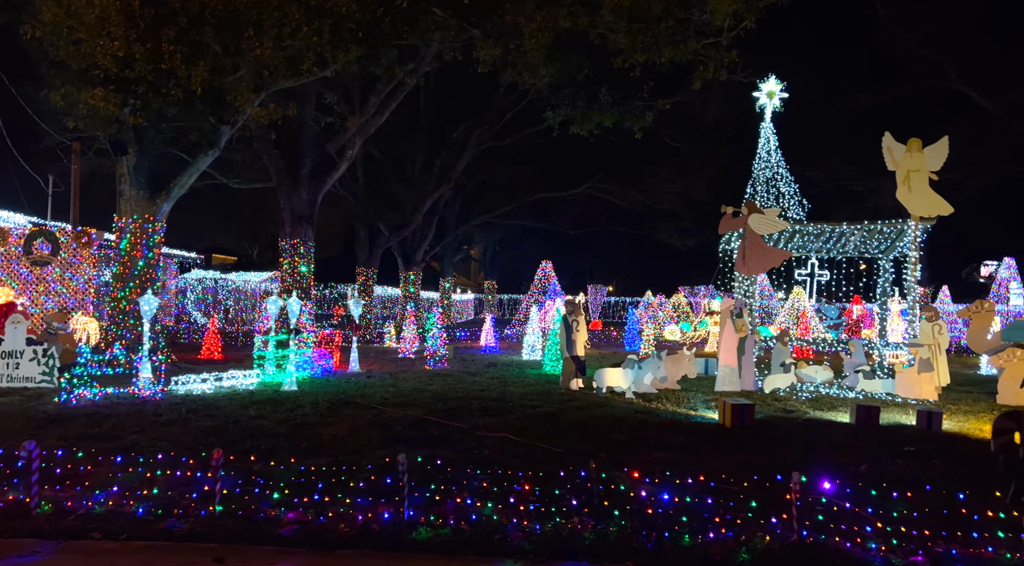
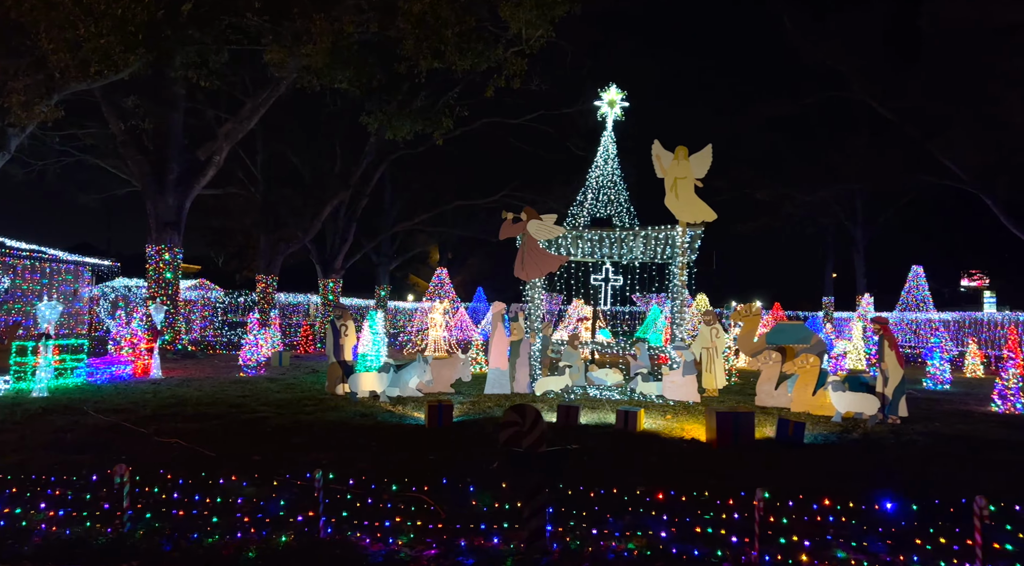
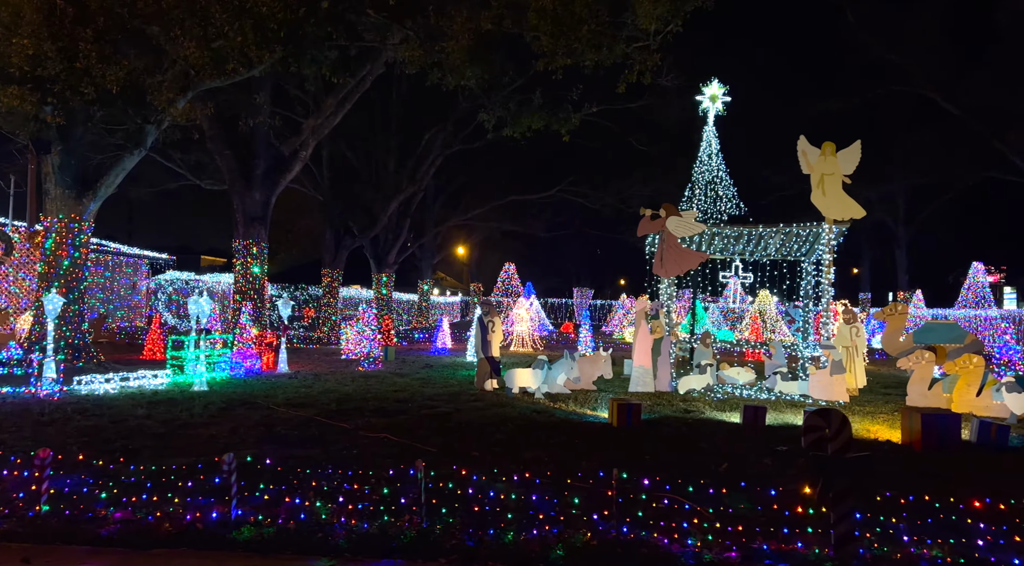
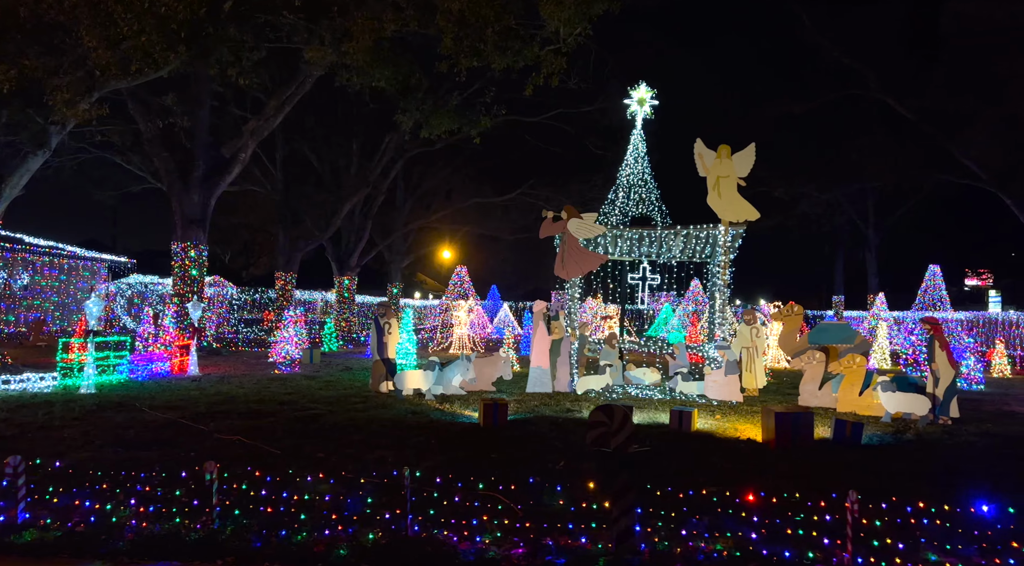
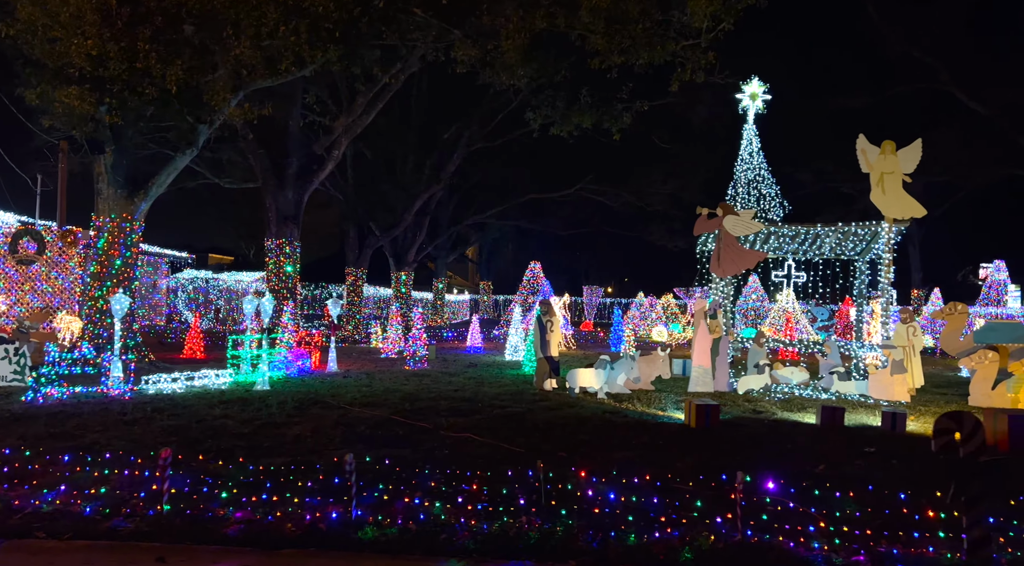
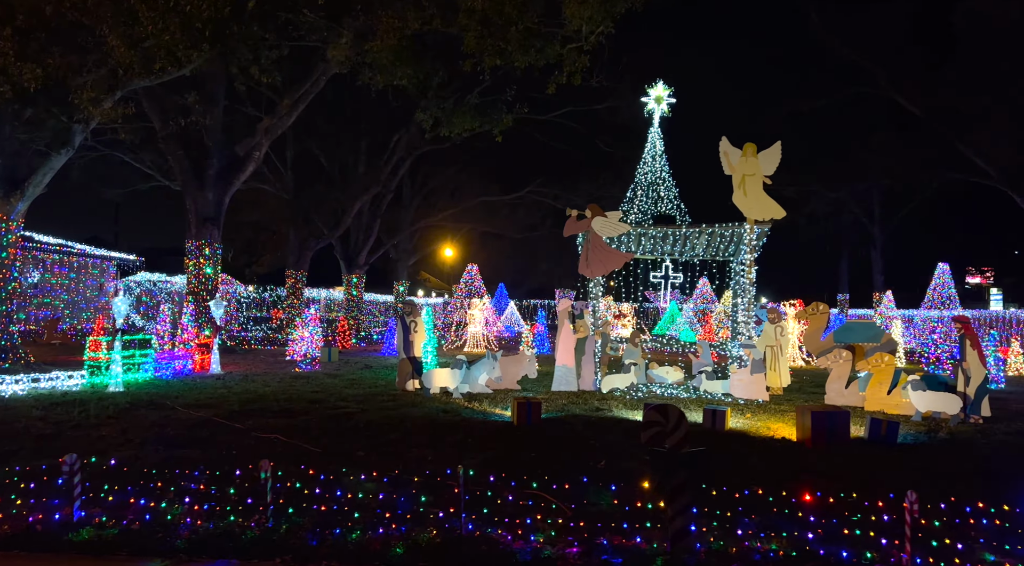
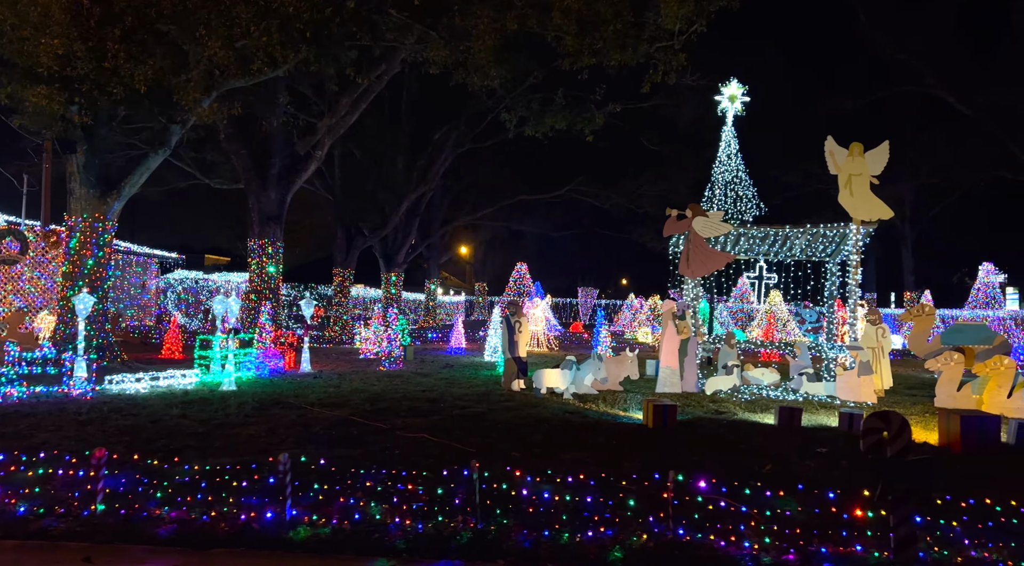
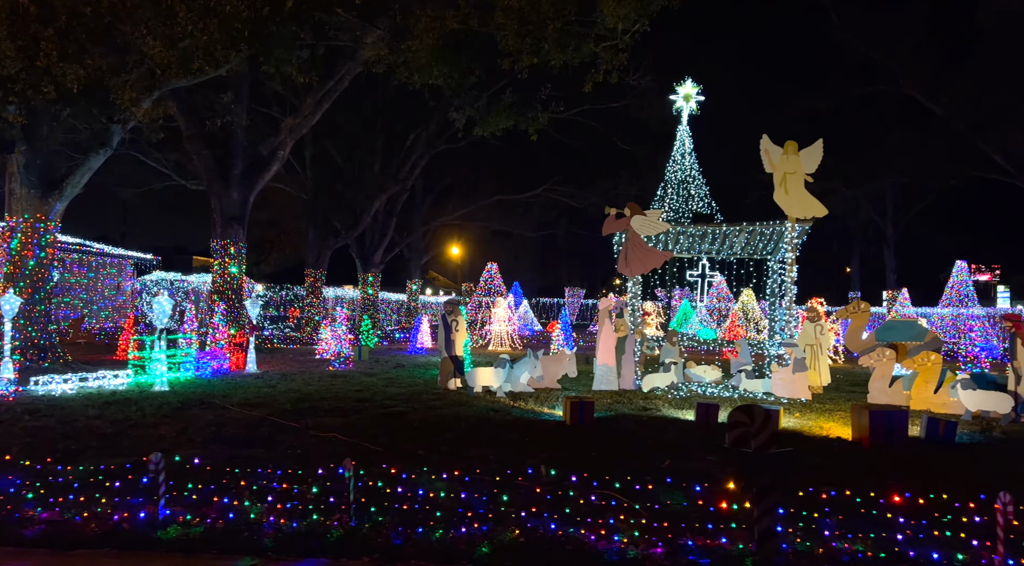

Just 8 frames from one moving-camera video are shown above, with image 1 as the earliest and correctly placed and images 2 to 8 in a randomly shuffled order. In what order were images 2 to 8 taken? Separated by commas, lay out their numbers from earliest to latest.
5, 7, 3, 8, 6, 4, 2
